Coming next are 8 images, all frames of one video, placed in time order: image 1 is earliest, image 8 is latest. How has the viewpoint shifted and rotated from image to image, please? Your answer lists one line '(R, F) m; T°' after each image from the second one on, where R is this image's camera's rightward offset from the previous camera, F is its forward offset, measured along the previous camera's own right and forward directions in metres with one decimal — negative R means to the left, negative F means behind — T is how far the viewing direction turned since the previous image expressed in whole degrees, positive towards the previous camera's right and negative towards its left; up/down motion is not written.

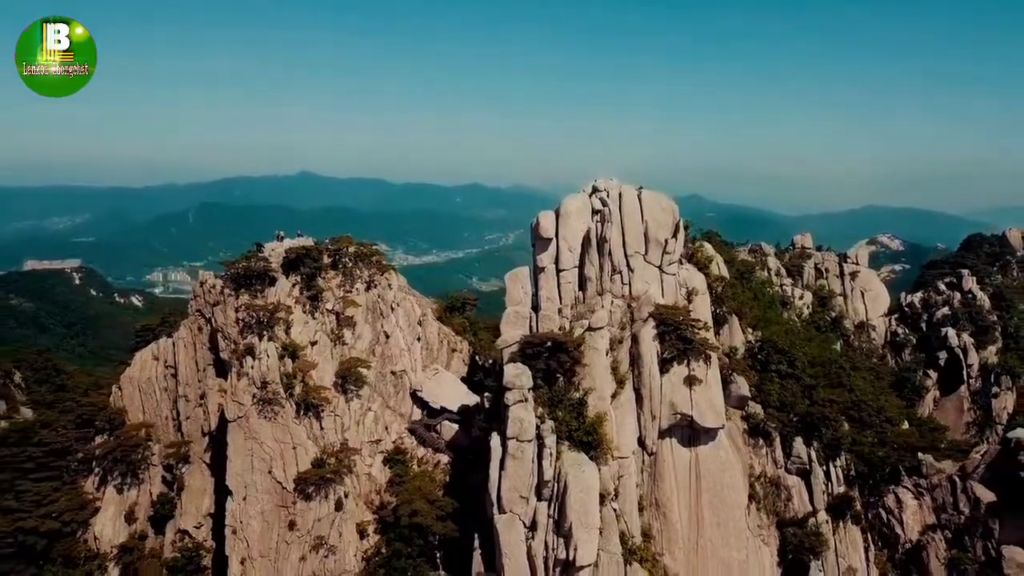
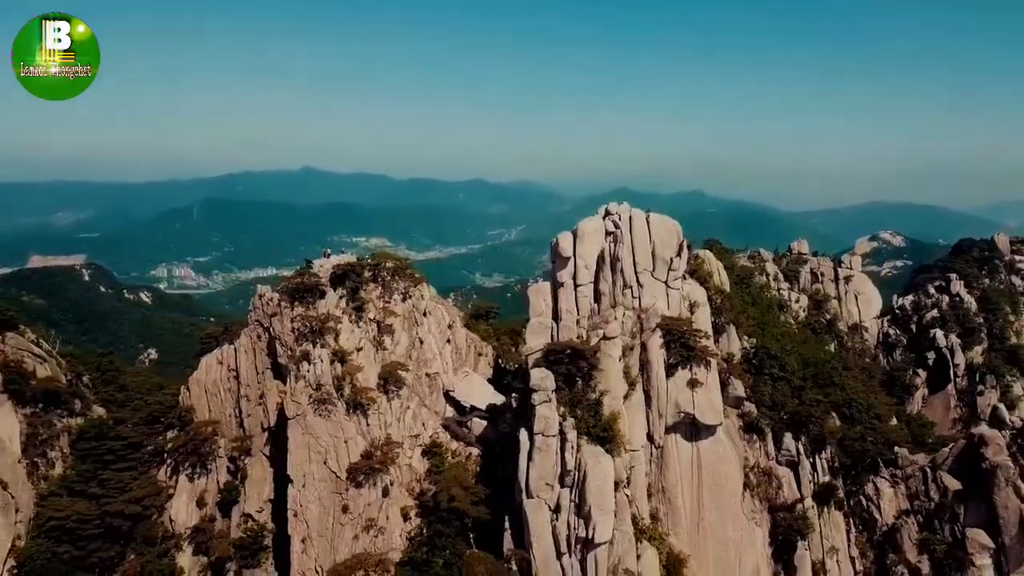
(-0.3, -1.5) m; 0°
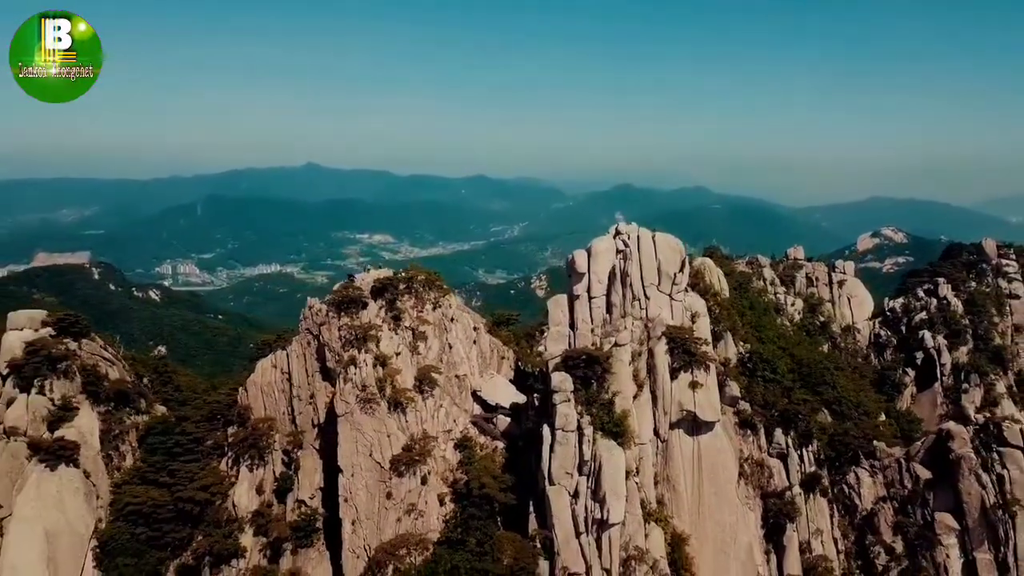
(-0.4, -1.7) m; 0°
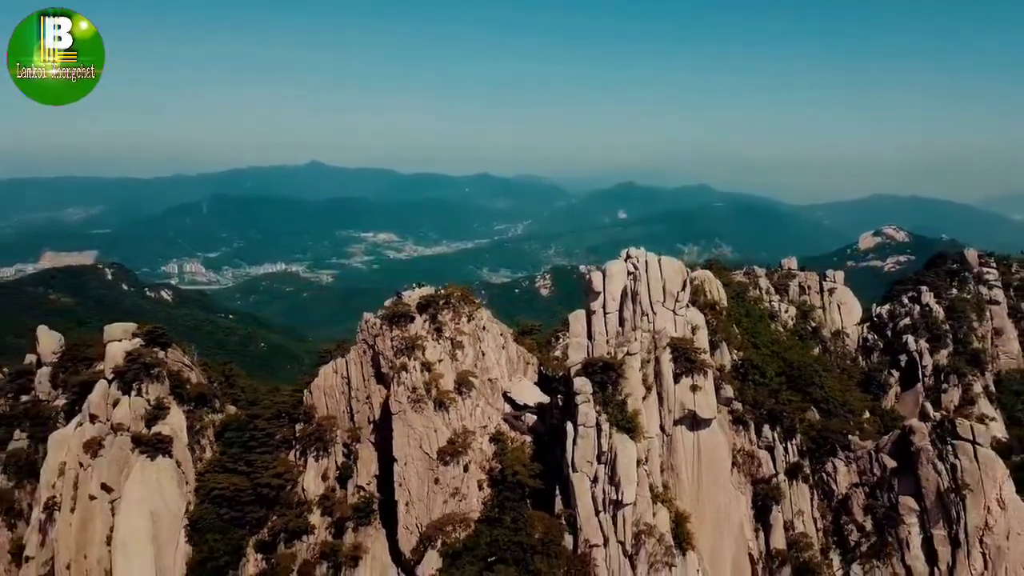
(-0.5, -2.6) m; 0°
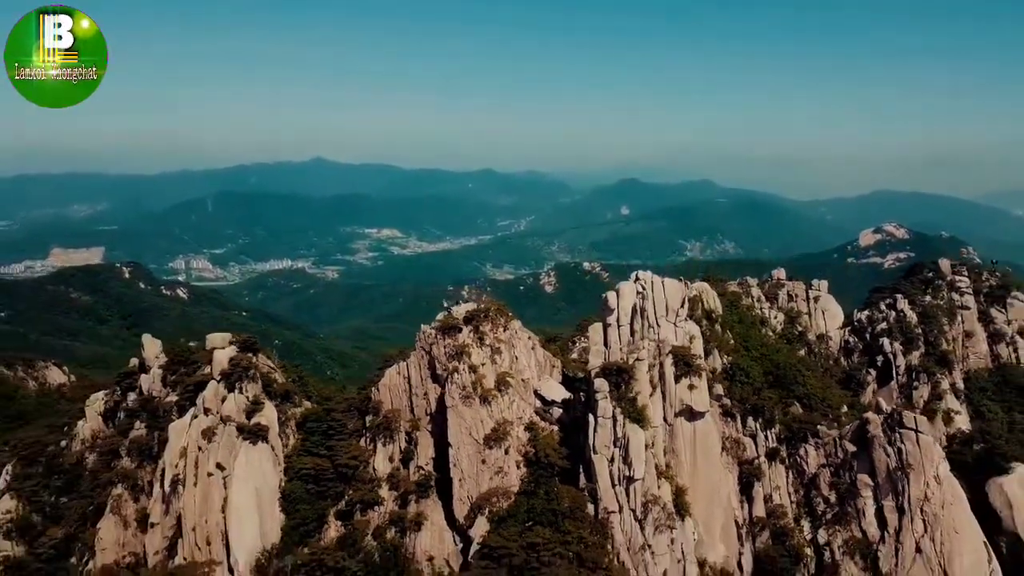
(-0.8, -3.9) m; 0°
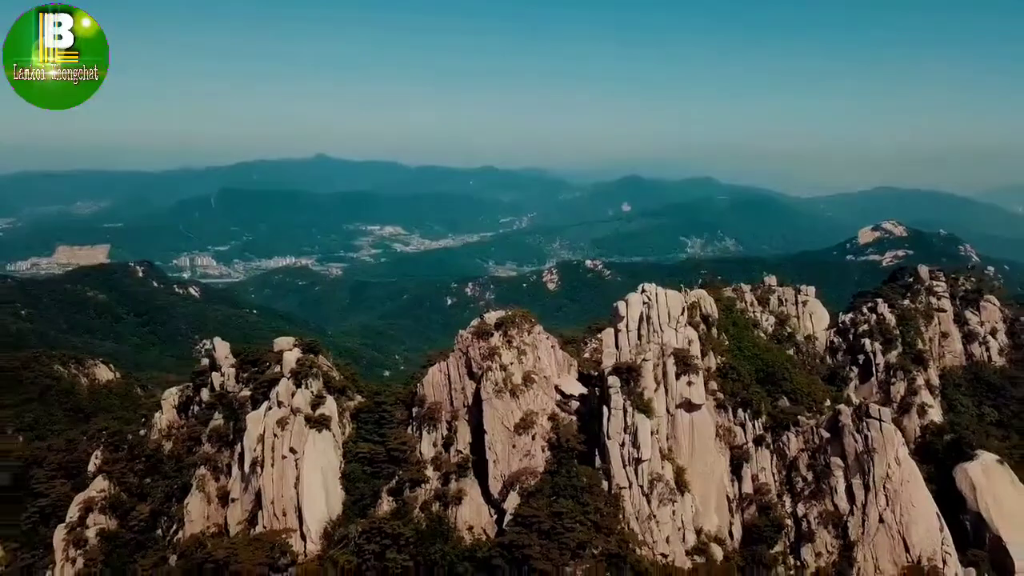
(-0.8, -3.7) m; 0°
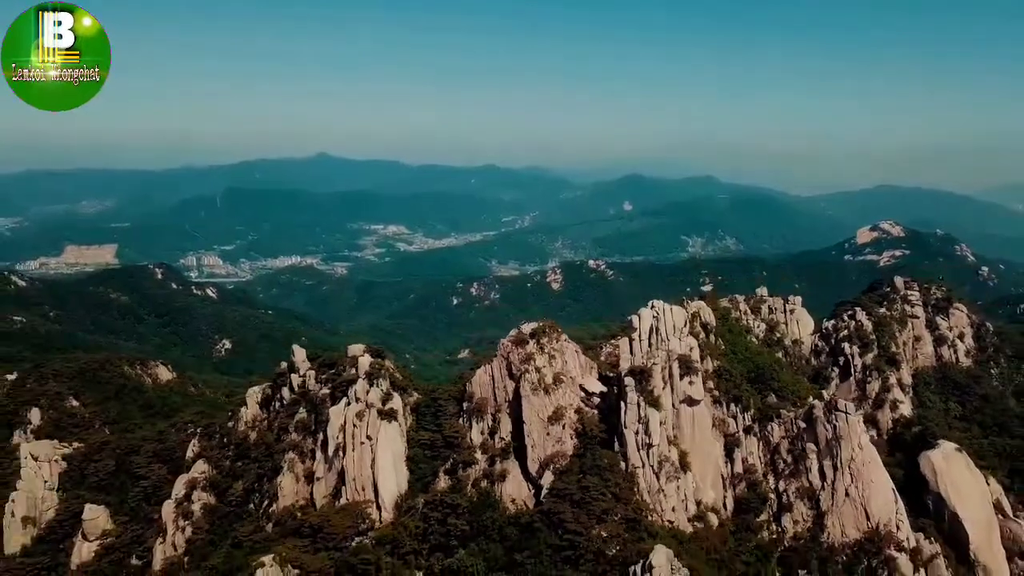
(-1.2, -5.5) m; 0°
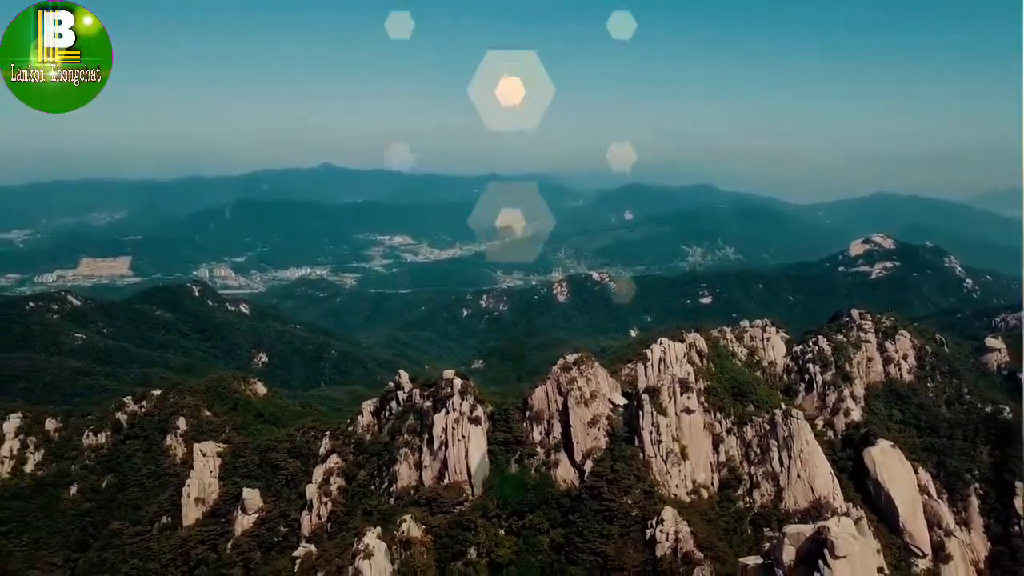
(-2.6, -12.6) m; 0°
